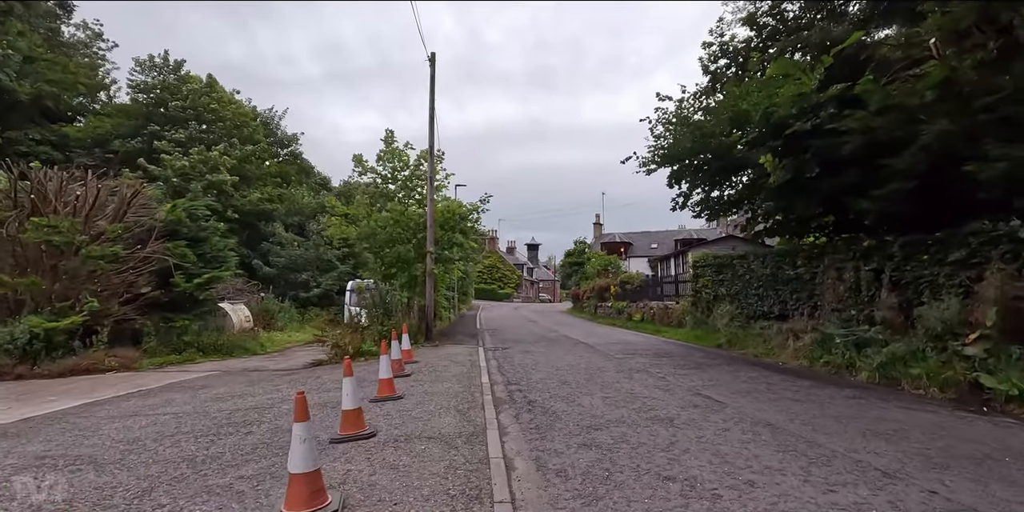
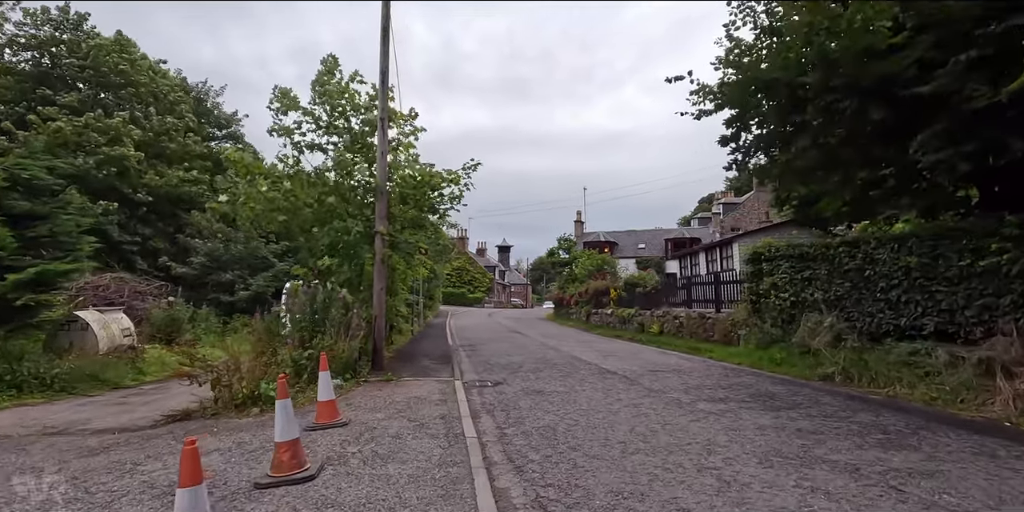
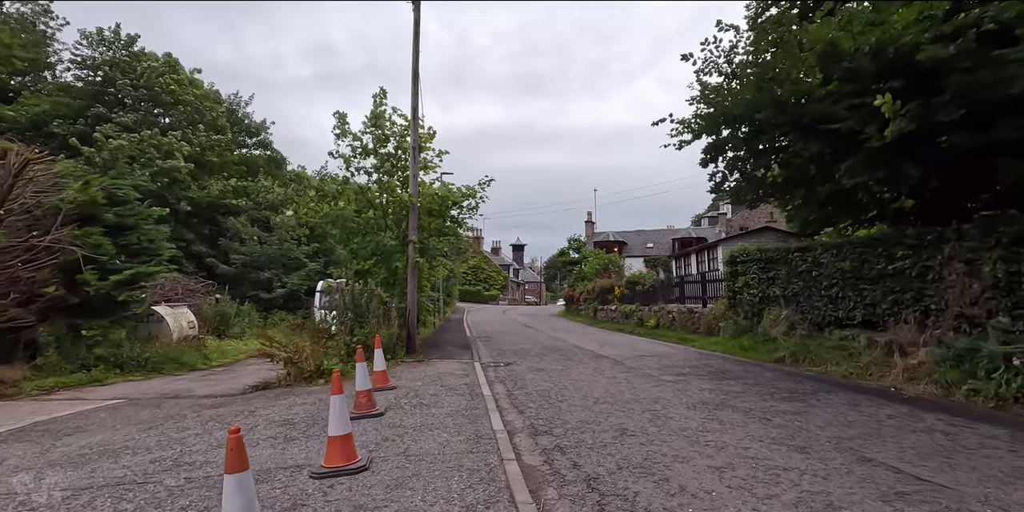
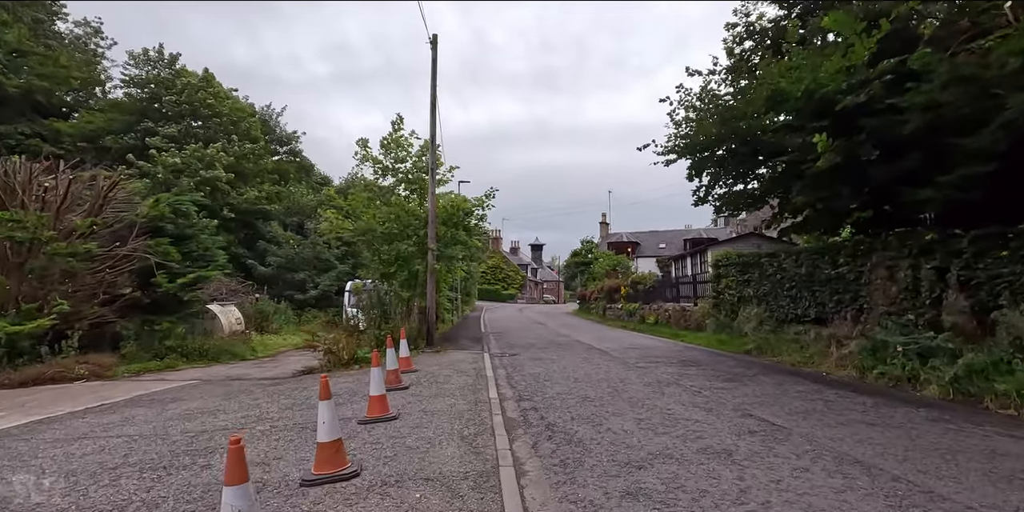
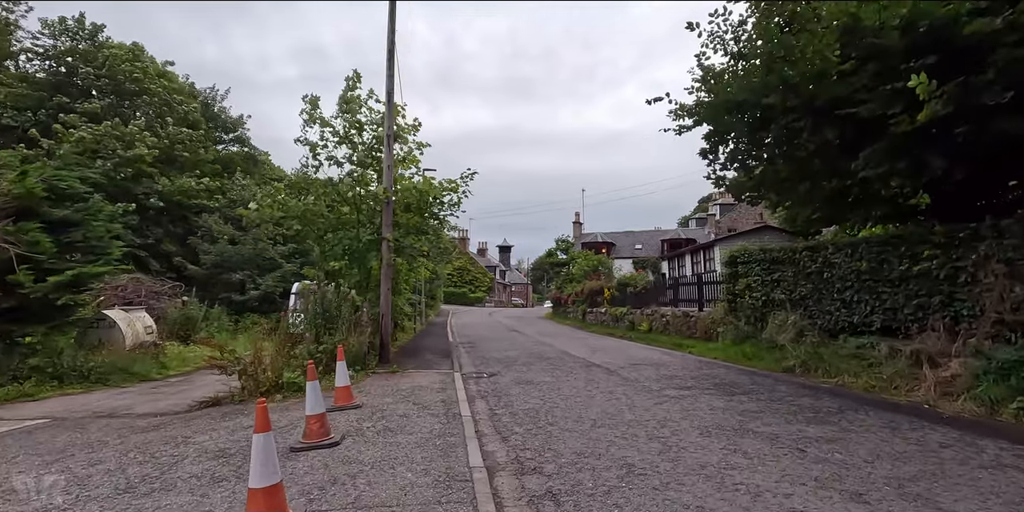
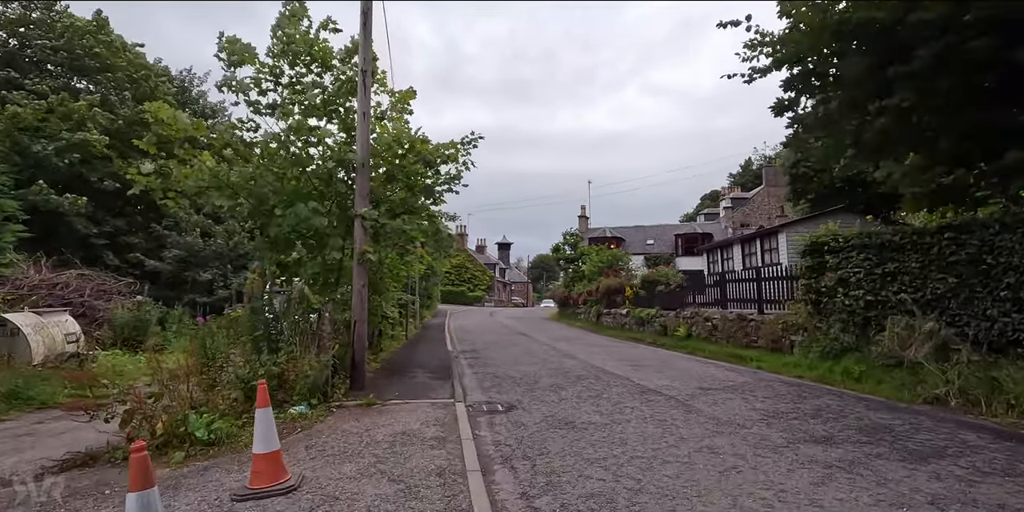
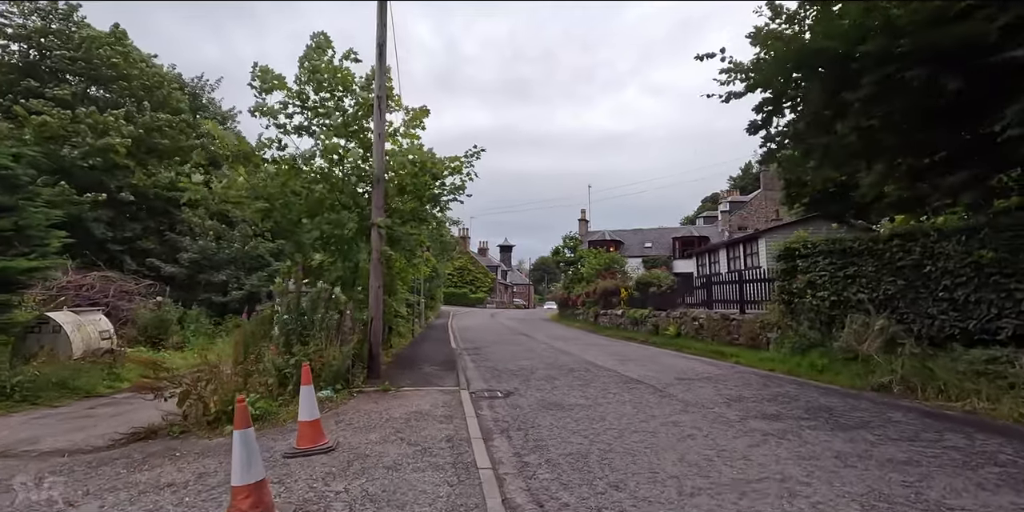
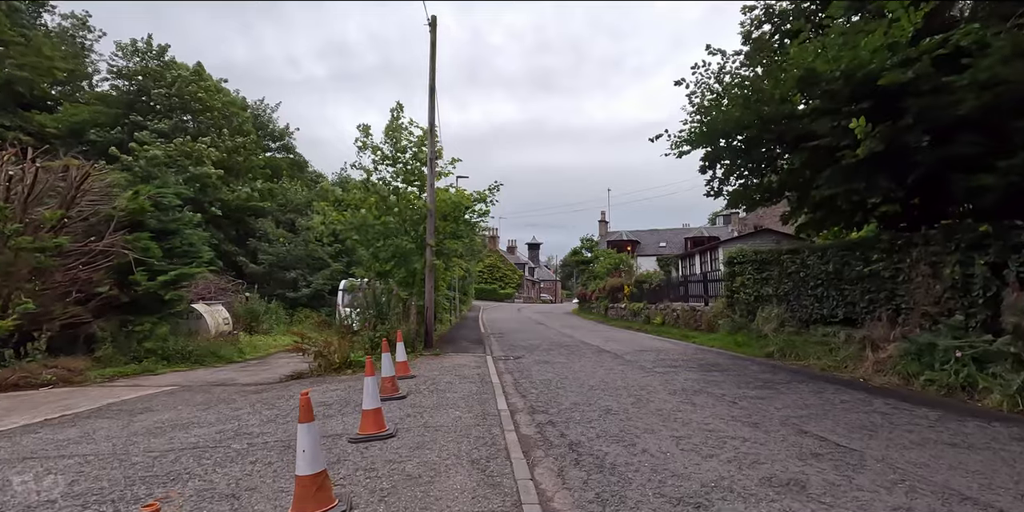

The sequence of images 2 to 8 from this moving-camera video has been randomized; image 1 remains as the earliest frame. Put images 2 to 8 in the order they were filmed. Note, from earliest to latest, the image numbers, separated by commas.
4, 8, 3, 5, 2, 7, 6
